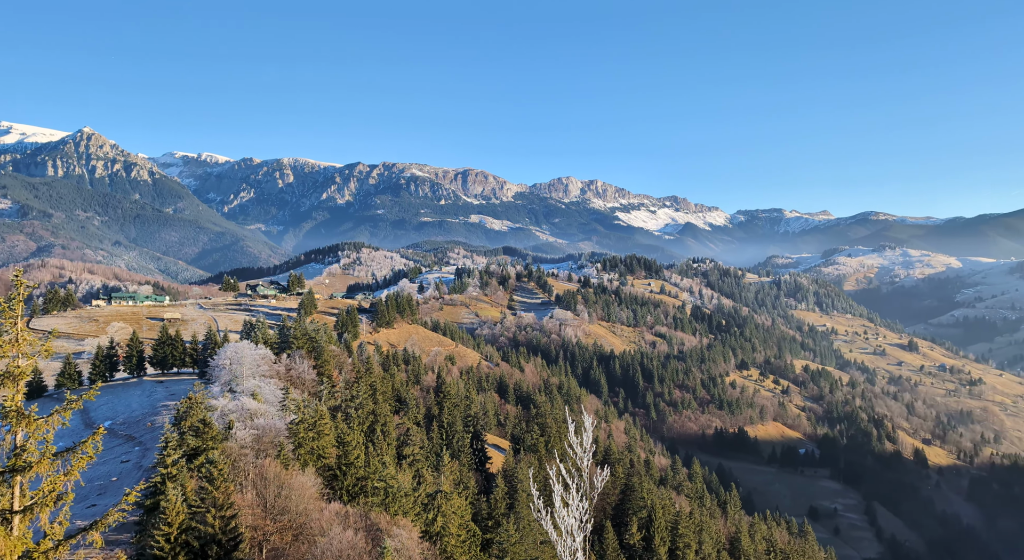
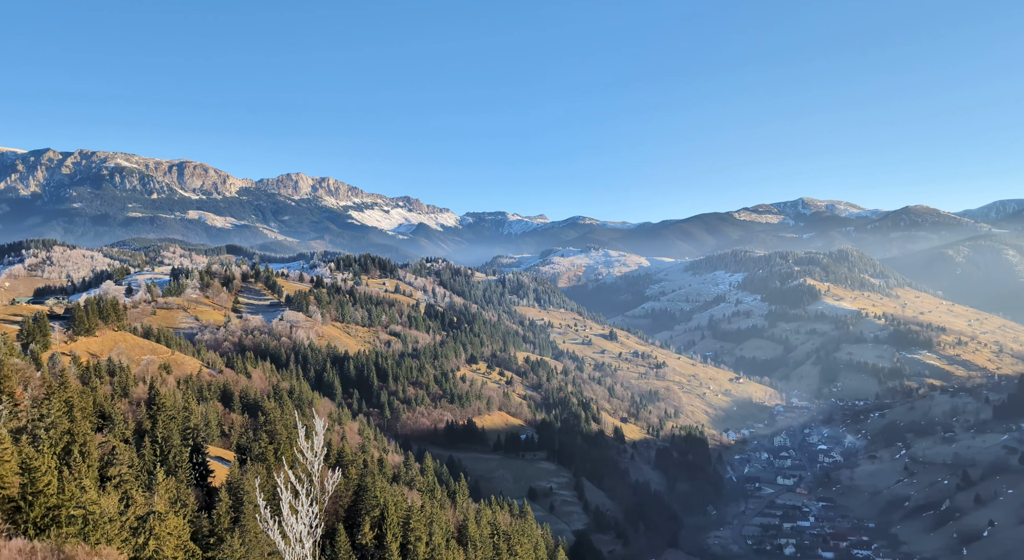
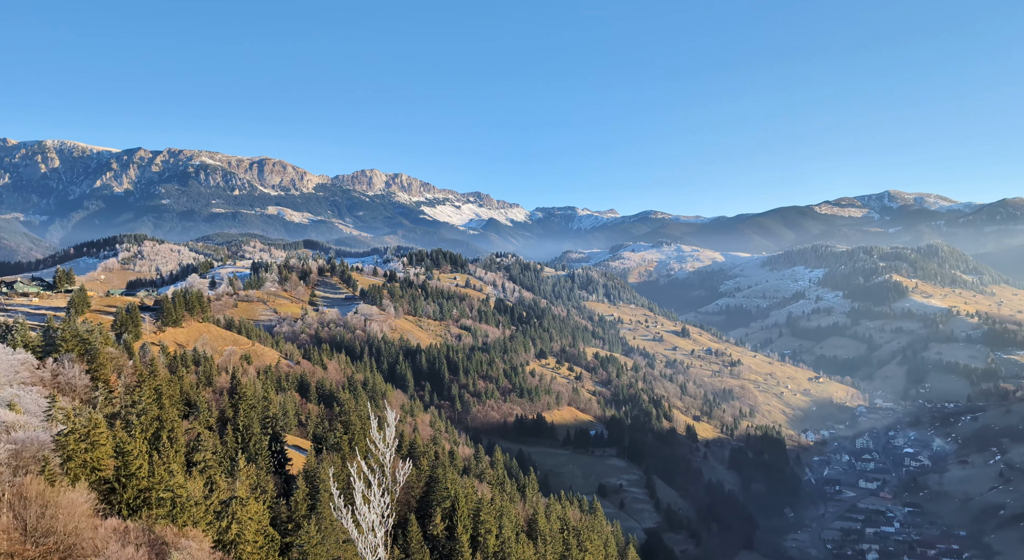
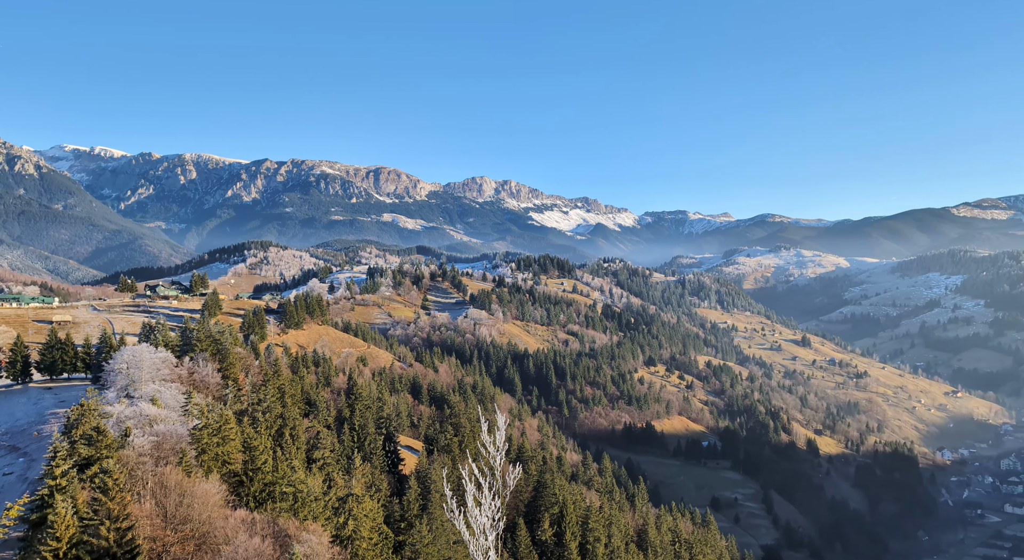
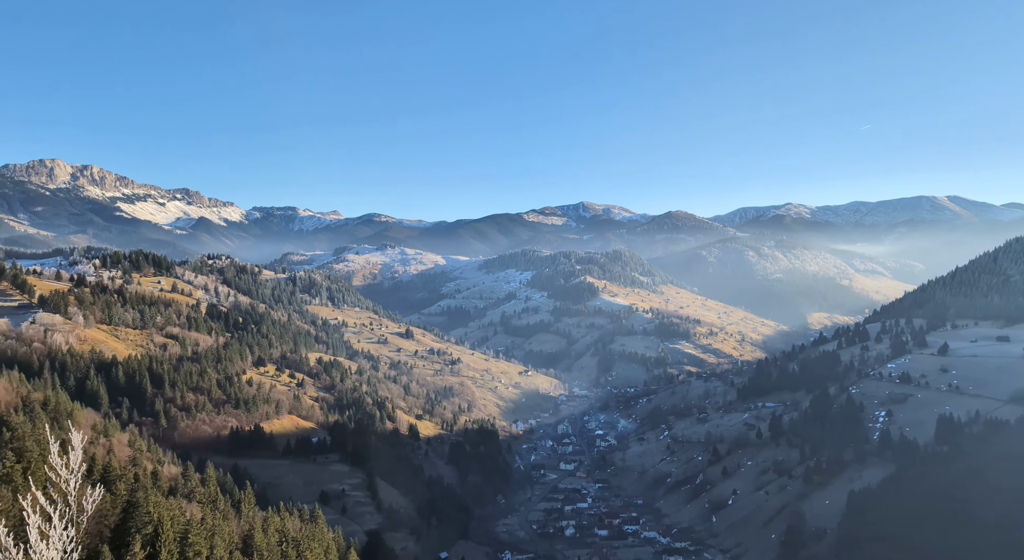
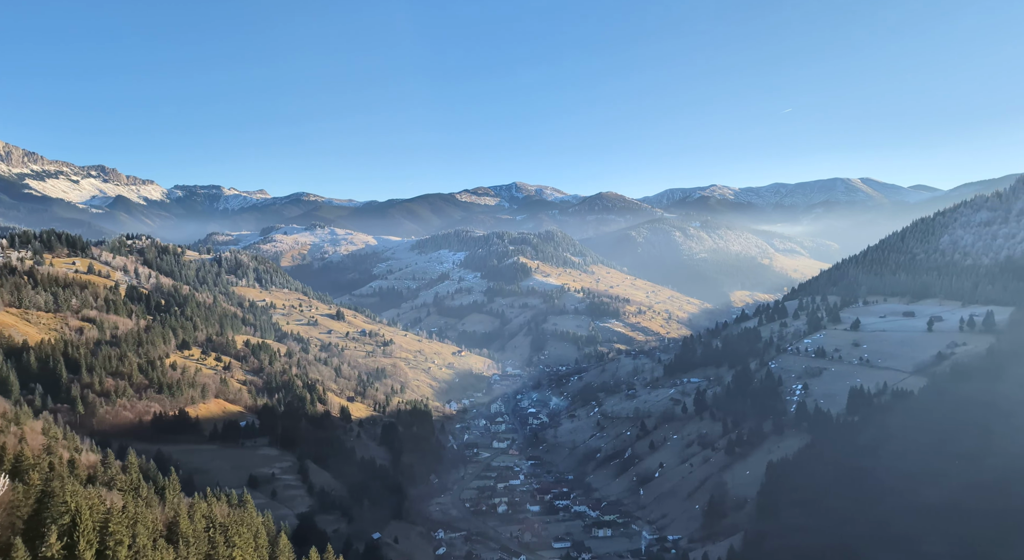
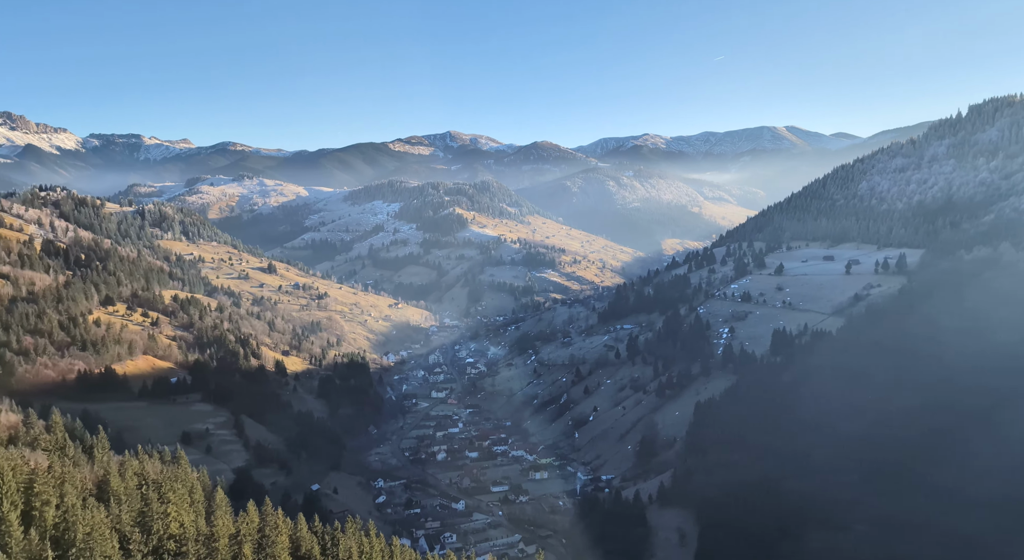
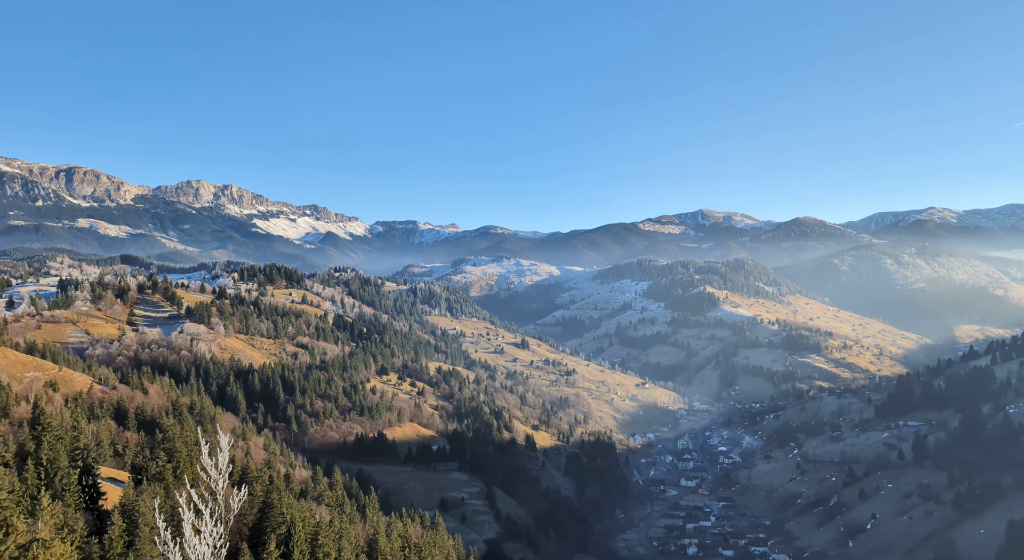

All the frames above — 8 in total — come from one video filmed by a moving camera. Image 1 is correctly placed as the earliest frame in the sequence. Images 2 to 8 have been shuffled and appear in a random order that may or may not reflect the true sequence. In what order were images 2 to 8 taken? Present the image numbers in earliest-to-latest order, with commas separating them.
4, 3, 2, 8, 5, 6, 7
